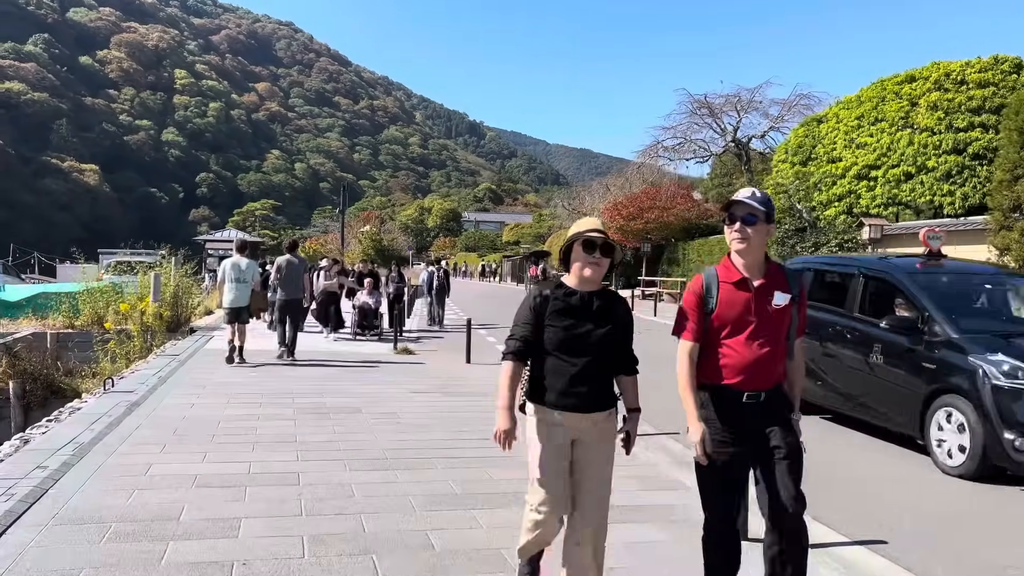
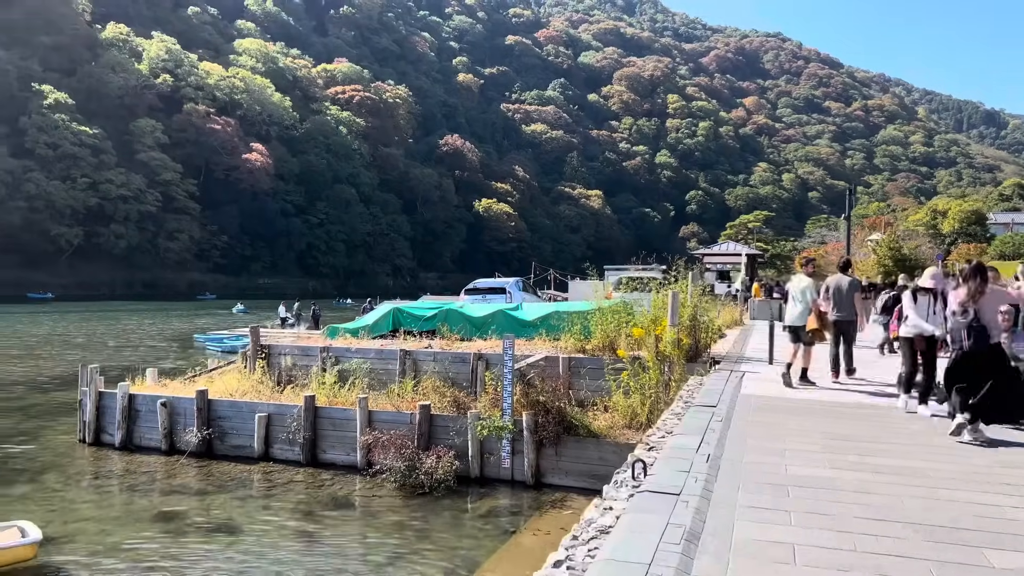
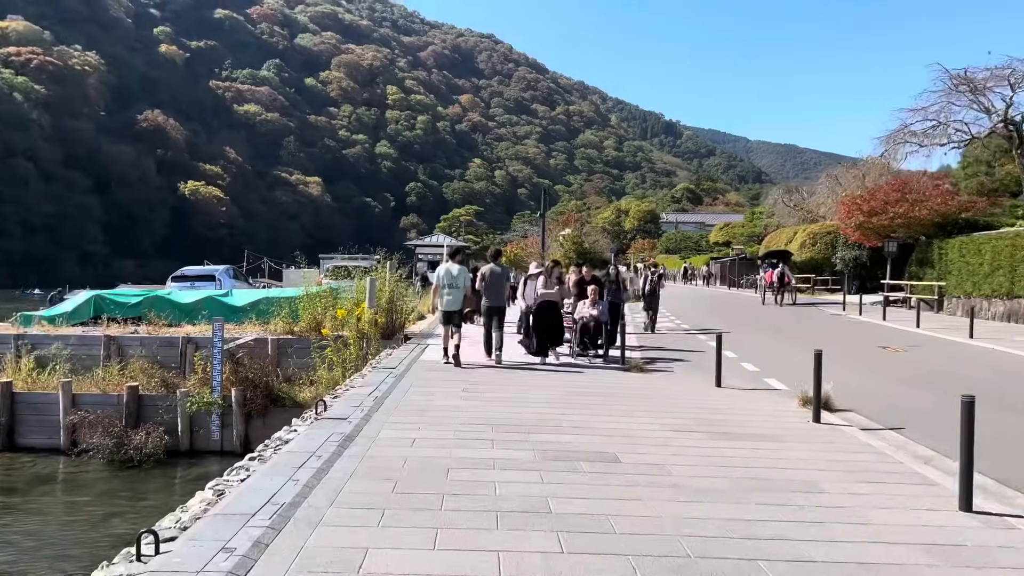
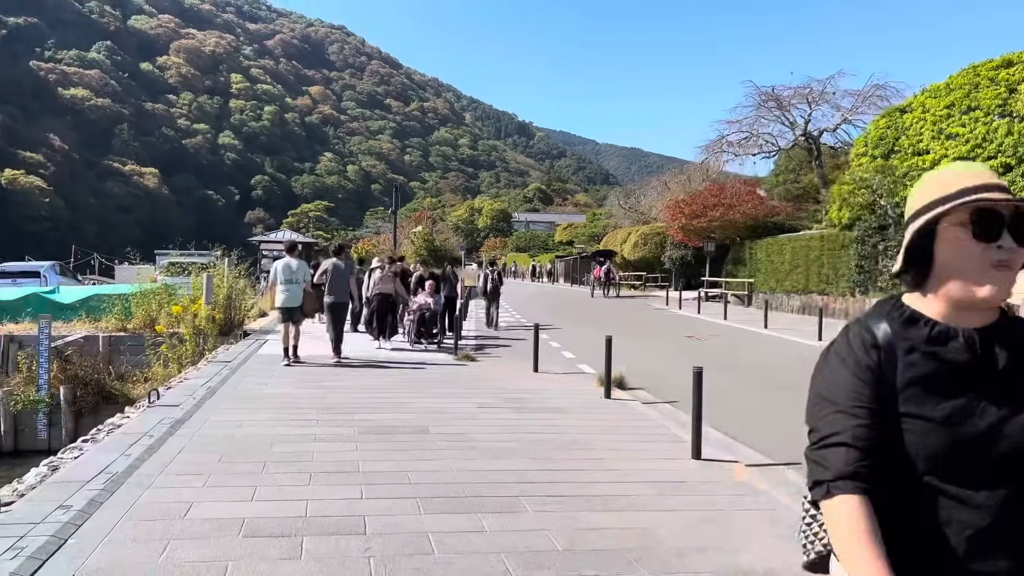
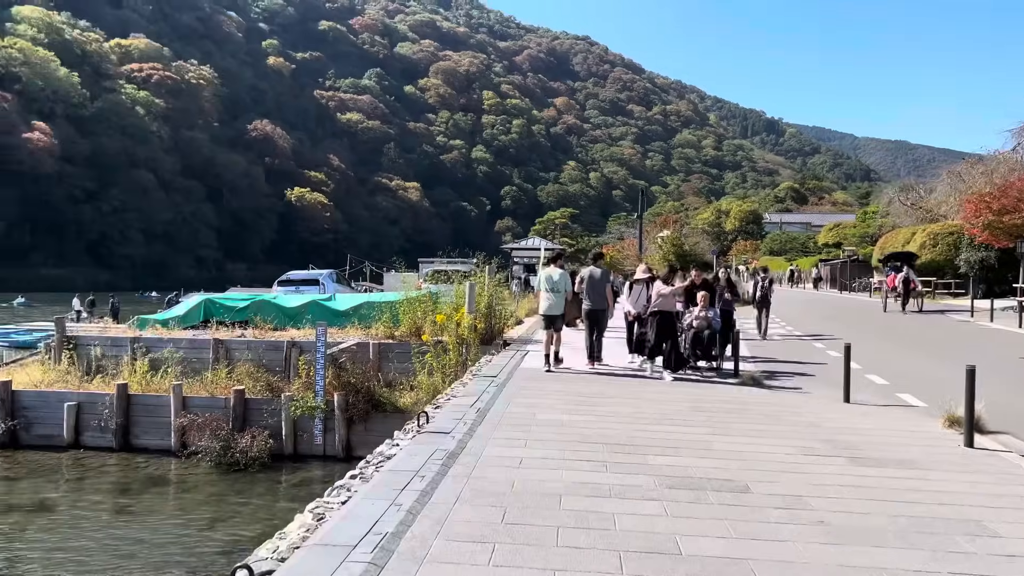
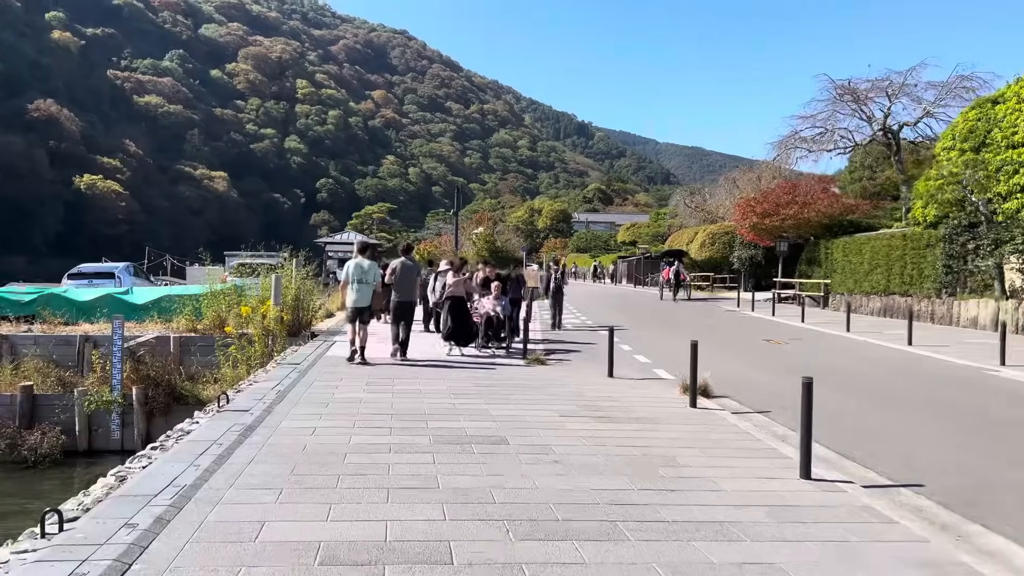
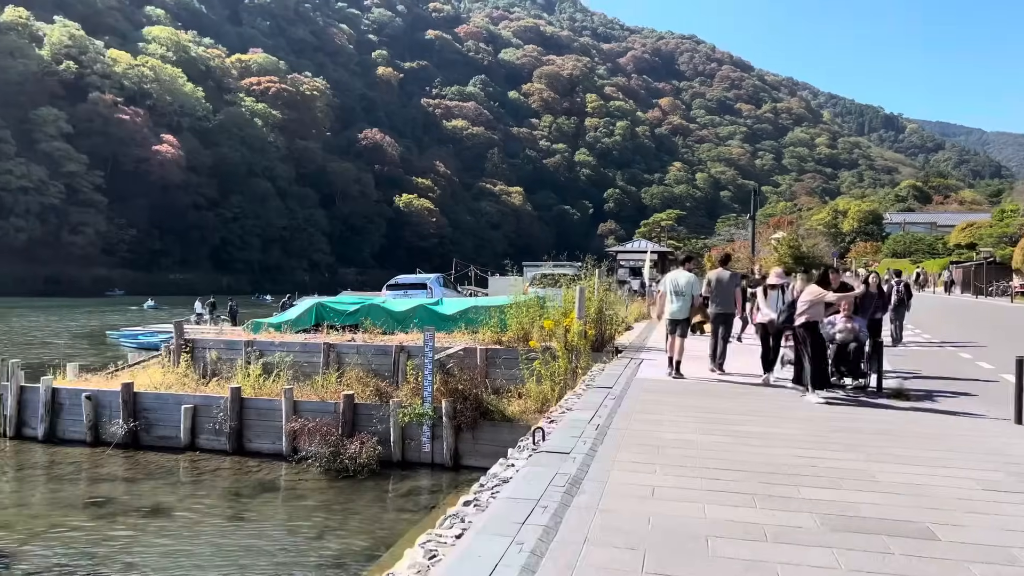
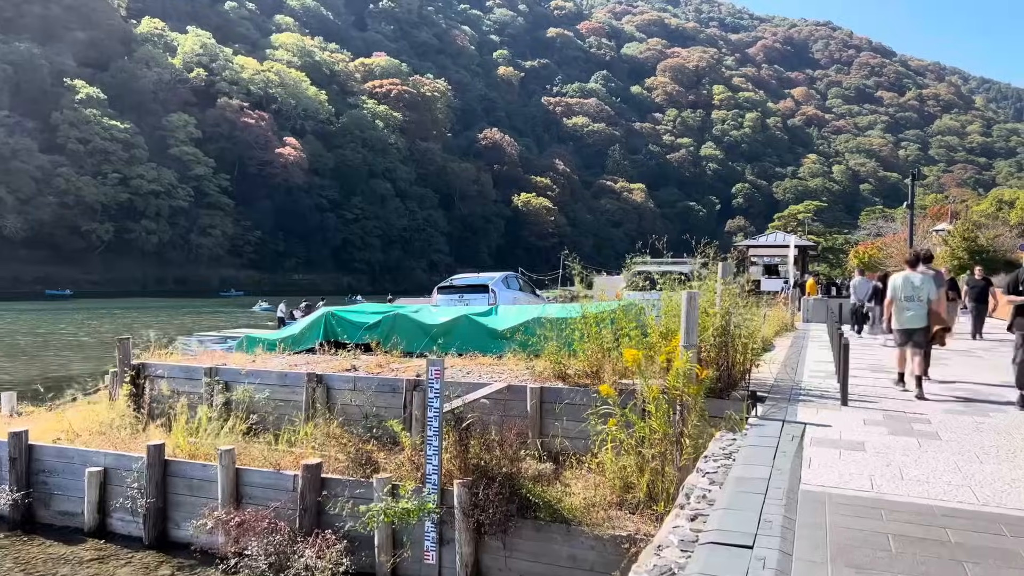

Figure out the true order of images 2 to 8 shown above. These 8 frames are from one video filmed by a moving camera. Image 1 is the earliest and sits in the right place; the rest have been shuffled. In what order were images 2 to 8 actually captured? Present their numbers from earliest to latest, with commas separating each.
4, 6, 3, 5, 7, 2, 8
